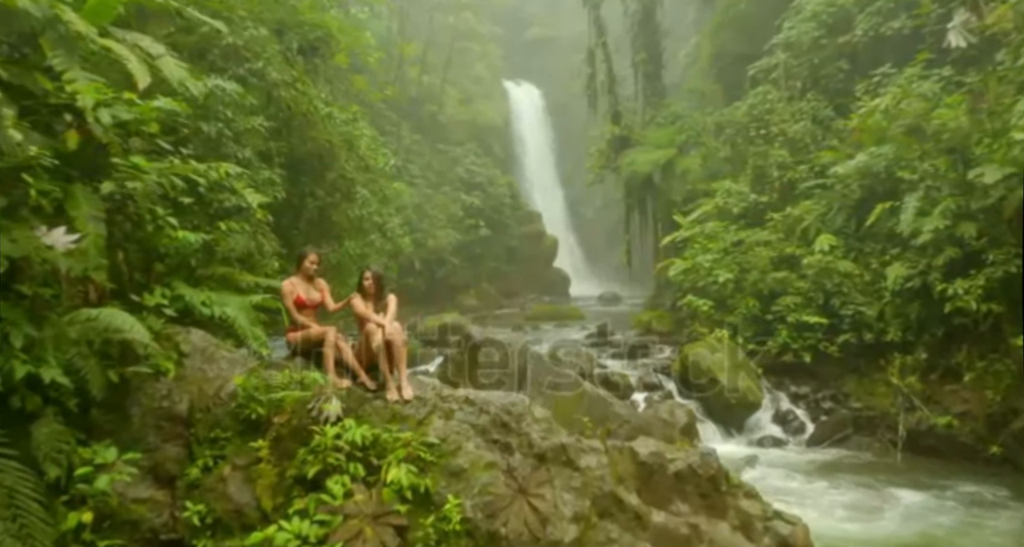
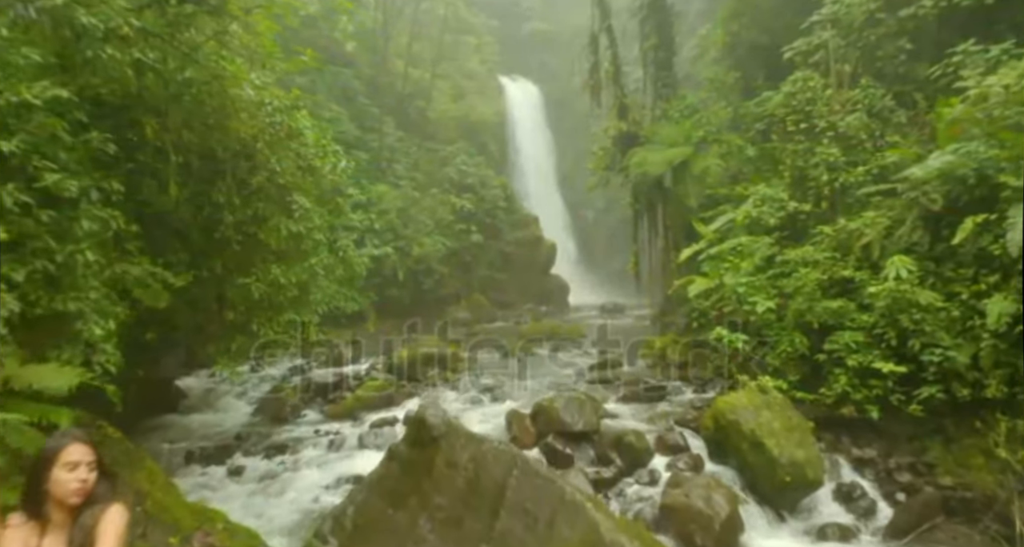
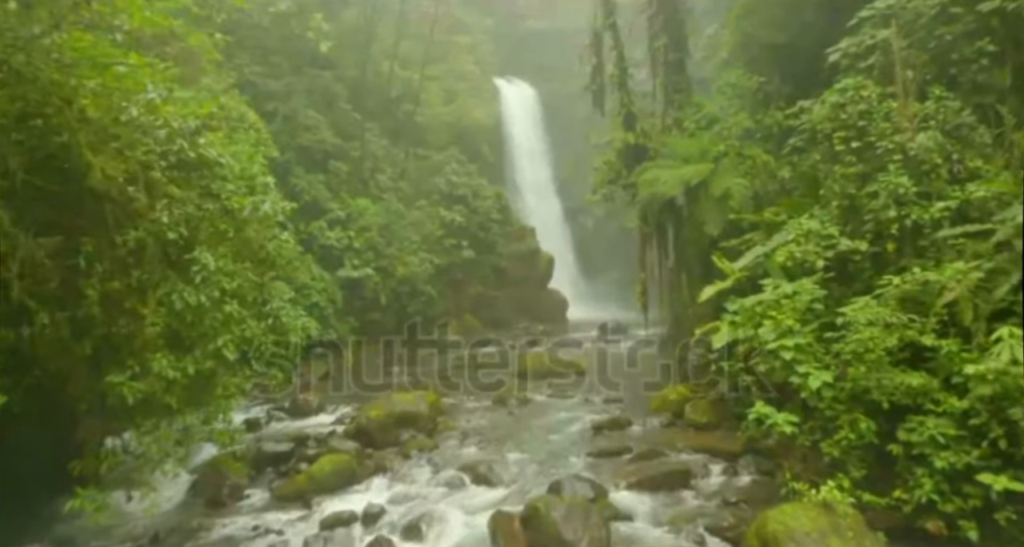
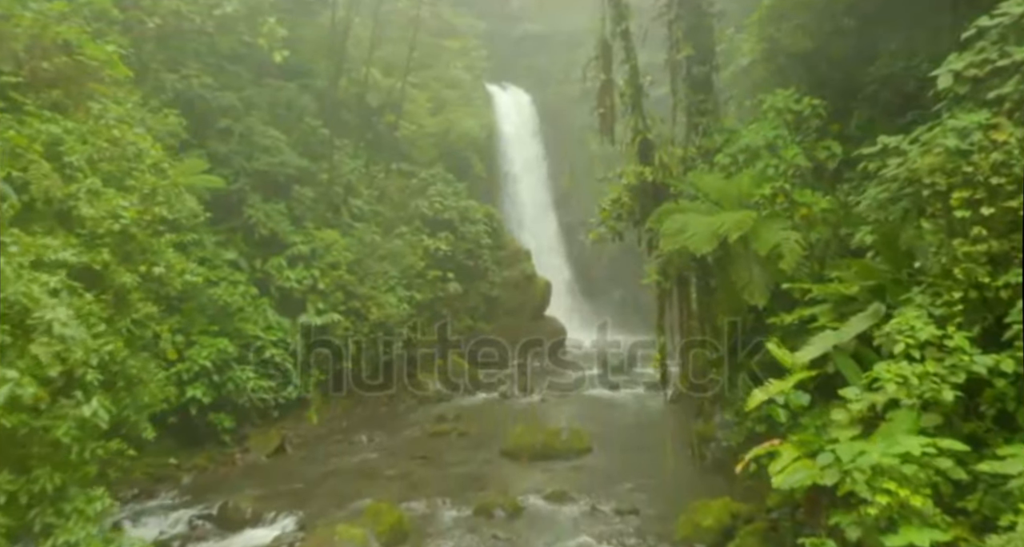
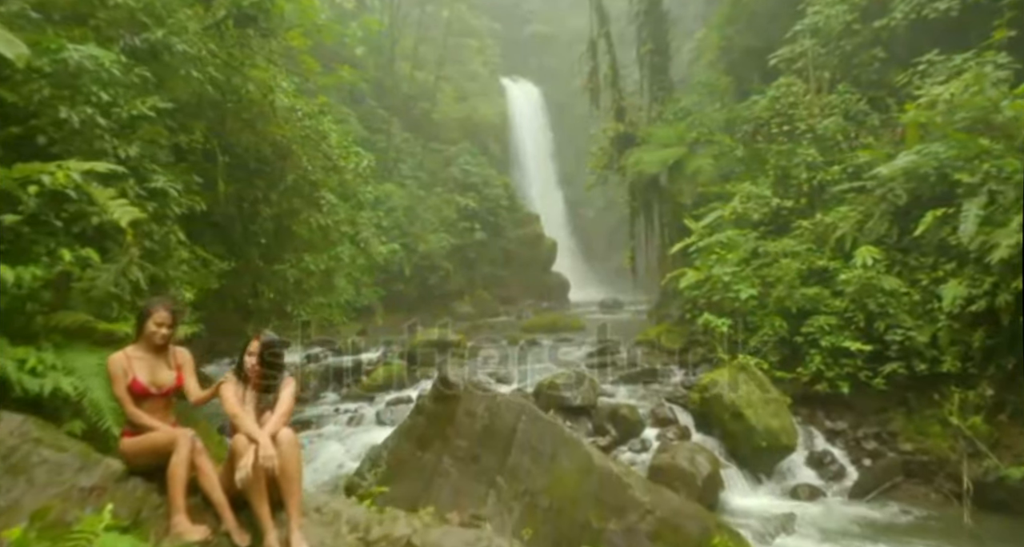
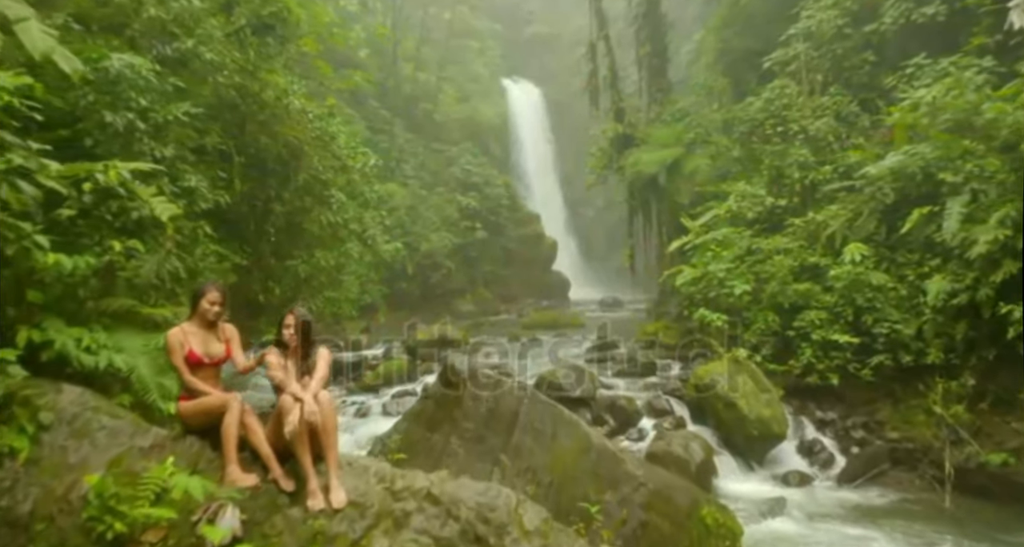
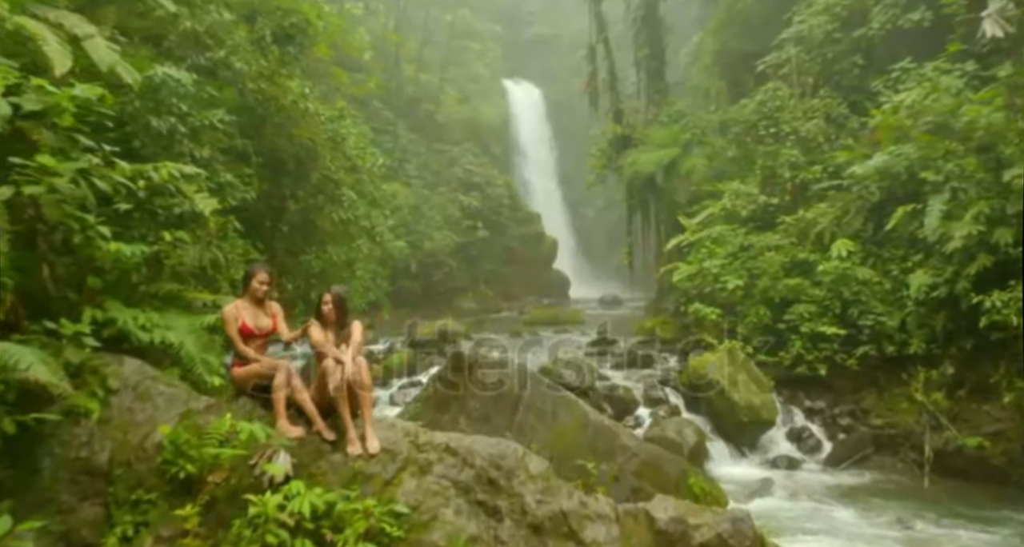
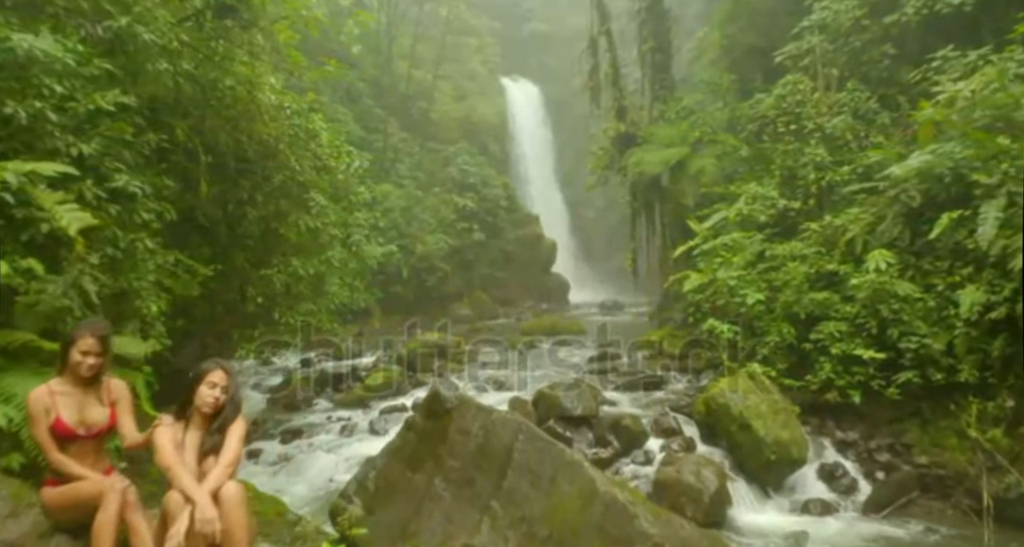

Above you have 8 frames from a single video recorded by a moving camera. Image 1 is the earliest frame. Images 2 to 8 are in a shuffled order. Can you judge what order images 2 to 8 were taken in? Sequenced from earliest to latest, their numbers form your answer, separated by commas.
7, 6, 5, 8, 2, 3, 4
